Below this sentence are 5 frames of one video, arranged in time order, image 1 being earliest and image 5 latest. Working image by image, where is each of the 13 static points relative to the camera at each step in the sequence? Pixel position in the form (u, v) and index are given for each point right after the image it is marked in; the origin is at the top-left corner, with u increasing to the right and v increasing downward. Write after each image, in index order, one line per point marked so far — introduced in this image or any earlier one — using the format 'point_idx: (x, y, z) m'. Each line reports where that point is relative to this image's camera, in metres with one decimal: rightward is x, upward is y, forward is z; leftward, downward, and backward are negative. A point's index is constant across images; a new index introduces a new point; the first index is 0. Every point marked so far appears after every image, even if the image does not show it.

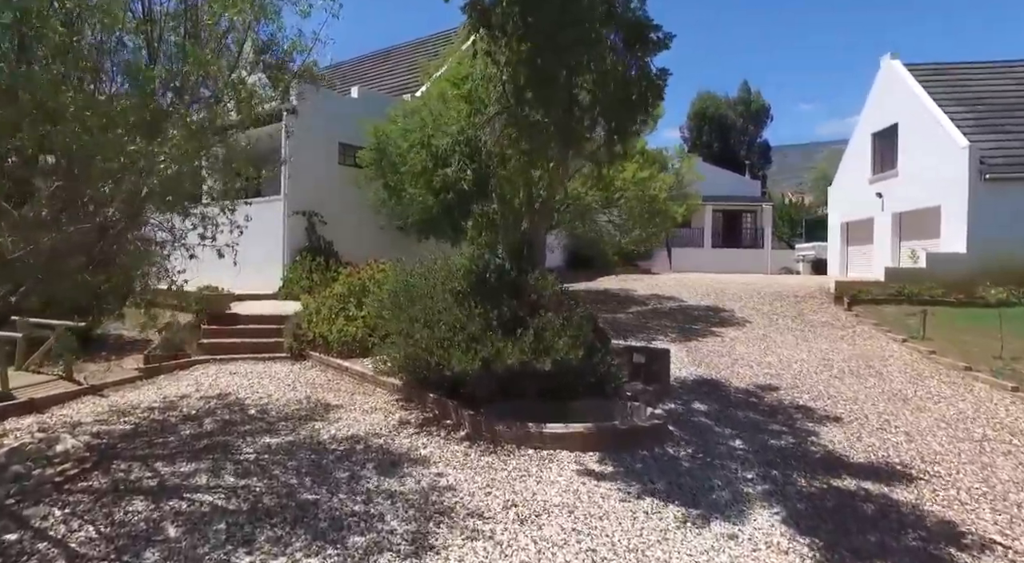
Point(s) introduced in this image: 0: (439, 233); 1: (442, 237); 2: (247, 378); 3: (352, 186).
0: (-1.5, +1.1, +13.4) m
1: (-1.5, +1.0, +13.6) m
2: (-3.7, -1.3, +8.7) m
3: (-4.1, +2.4, +16.0) m
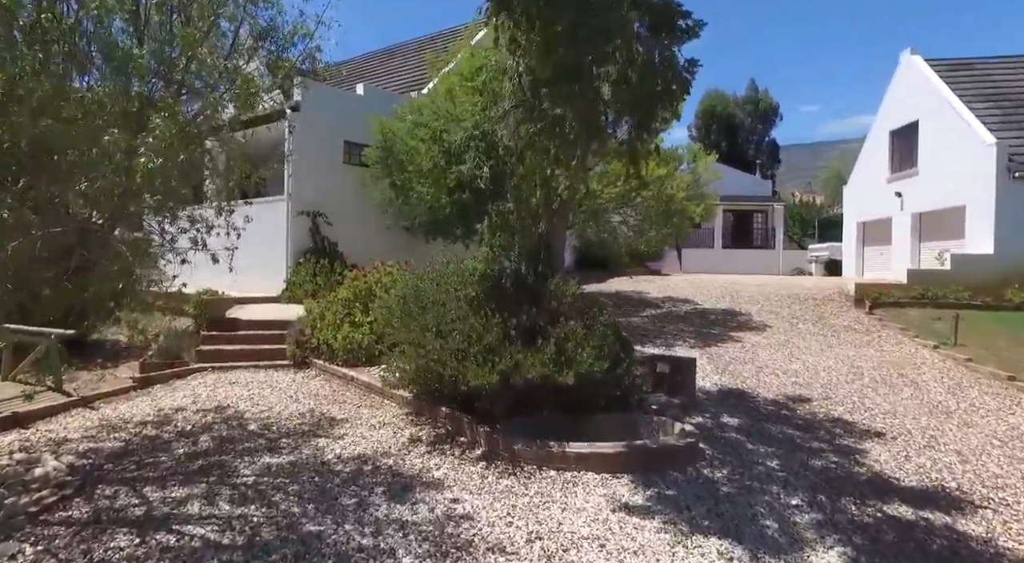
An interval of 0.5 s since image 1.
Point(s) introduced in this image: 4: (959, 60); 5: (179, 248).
0: (-1.3, +1.0, +12.9) m
1: (-1.2, +1.0, +13.1) m
2: (-3.5, -1.4, +8.3) m
3: (-3.8, +2.4, +15.5) m
4: (+13.9, +6.9, +19.5) m
5: (-3.0, +0.3, +5.6) m
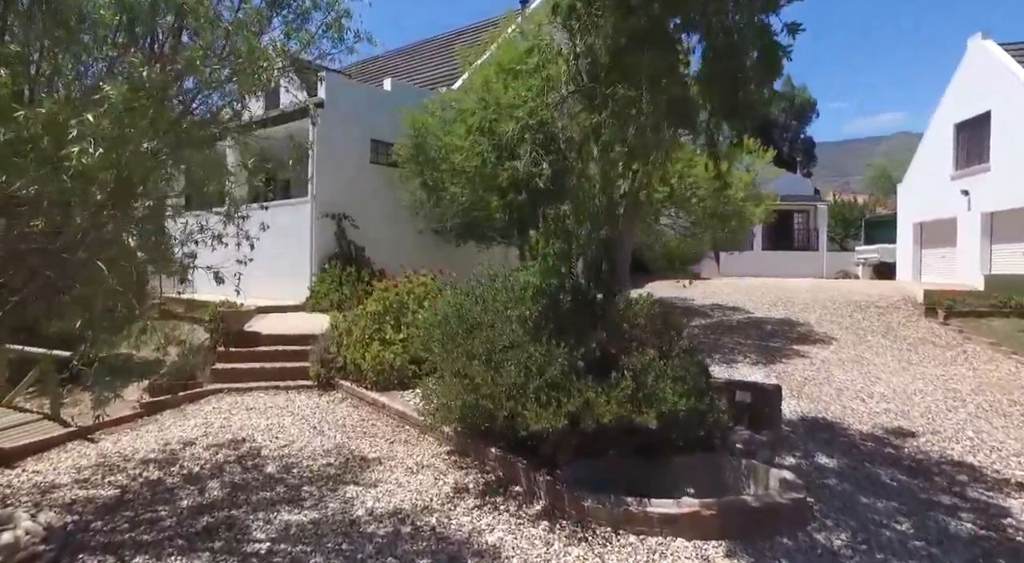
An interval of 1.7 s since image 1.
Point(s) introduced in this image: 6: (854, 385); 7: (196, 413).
0: (-0.5, +0.8, +11.9) m
1: (-0.4, +0.8, +12.0) m
2: (-2.9, -1.6, +7.3) m
3: (-3.0, +2.2, +14.6) m
4: (+14.9, +6.7, +17.9) m
5: (-2.5, +0.1, +4.6) m
6: (+5.1, -1.6, +9.3) m
7: (-3.7, -1.6, +7.4) m
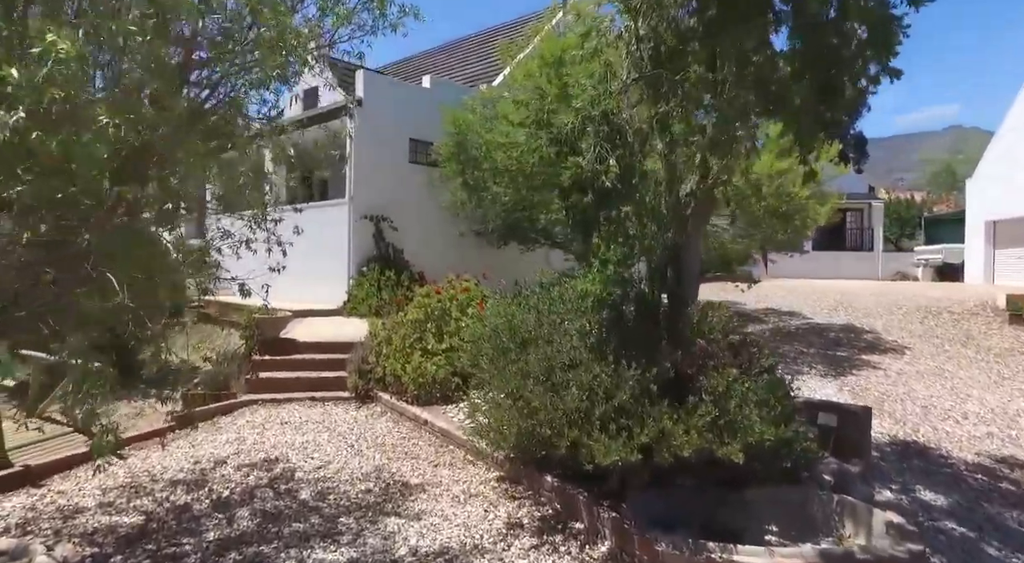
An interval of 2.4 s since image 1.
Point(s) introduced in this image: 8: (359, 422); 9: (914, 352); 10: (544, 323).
0: (+0.3, +0.8, +11.3) m
1: (+0.4, +0.7, +11.4) m
2: (-2.3, -1.6, +6.9) m
3: (-2.0, +2.1, +14.2) m
4: (+16.1, +6.7, +16.5) m
5: (-2.0, +0.1, +4.1) m
6: (+5.7, -1.6, +8.4) m
7: (-3.2, -1.6, +7.0) m
8: (-1.7, -1.6, +7.1) m
9: (+7.2, -1.3, +11.2) m
10: (+0.3, -0.3, +5.2) m
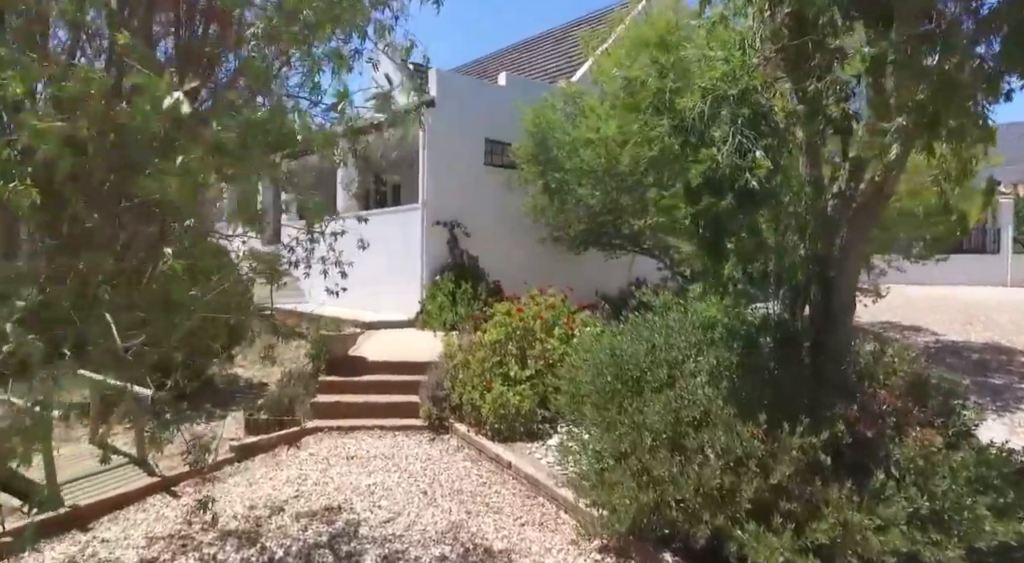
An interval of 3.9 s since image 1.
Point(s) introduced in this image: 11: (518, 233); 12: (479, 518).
0: (+1.7, +0.6, +10.2) m
1: (+1.8, +0.5, +10.3) m
2: (-1.4, -1.8, +6.1) m
3: (-0.2, +1.9, +13.3) m
4: (+18.0, +6.5, +13.6) m
5: (-1.4, -0.1, +3.3) m
6: (+6.8, -1.8, +6.7) m
7: (-2.2, -1.8, +6.3) m
8: (-0.8, -1.8, +6.3) m
9: (+8.5, -1.5, +9.3) m
10: (+1.0, -0.5, +4.2) m
11: (+0.1, +1.1, +13.6) m
12: (-0.3, -1.9, +5.0) m
